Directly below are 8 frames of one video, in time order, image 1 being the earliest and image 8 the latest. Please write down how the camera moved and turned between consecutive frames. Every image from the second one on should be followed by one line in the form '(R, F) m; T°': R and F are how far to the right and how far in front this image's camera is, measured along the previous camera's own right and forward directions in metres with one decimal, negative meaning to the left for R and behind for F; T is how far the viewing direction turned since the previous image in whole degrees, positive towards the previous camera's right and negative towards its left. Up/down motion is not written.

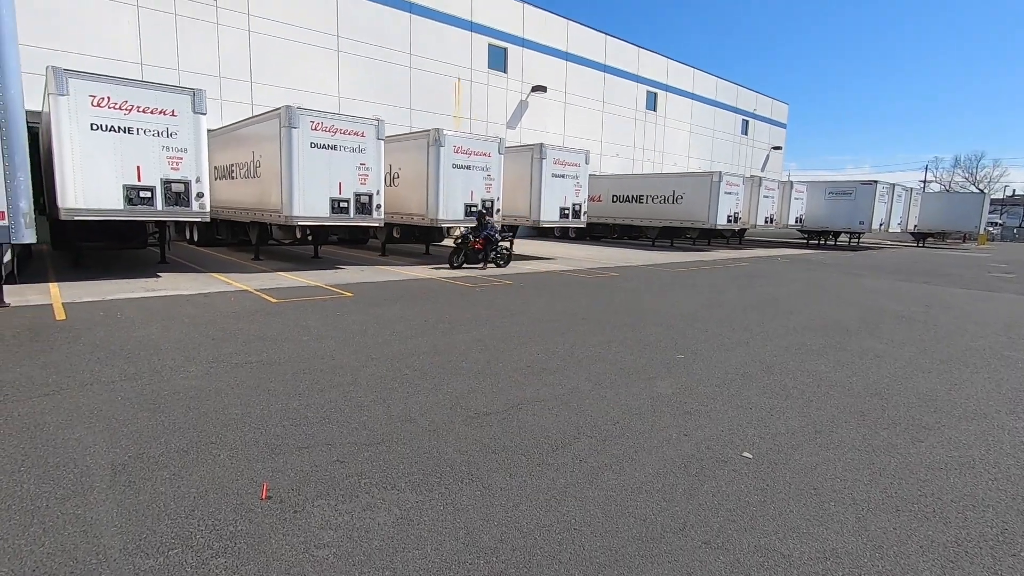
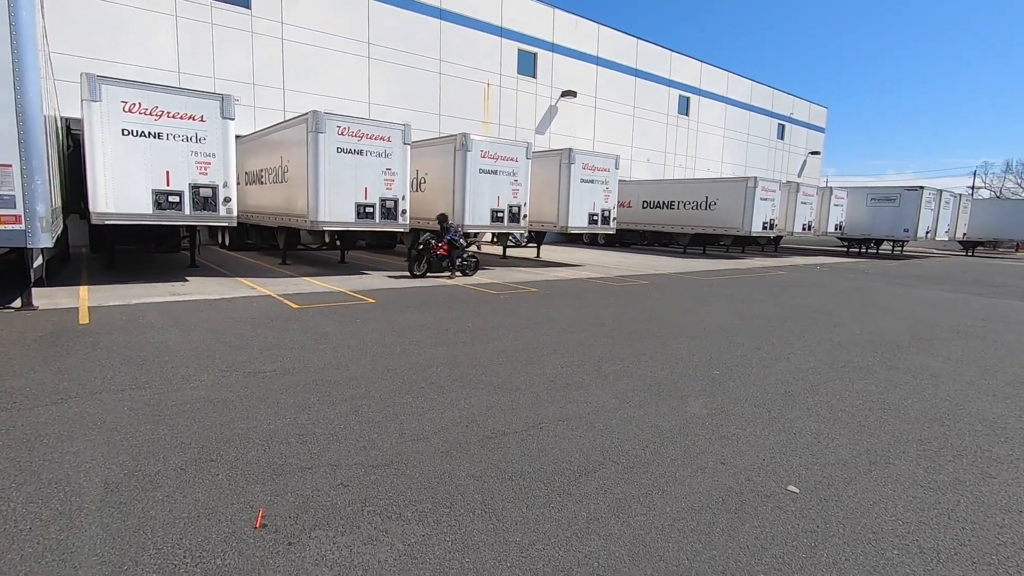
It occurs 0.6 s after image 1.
(+0.1, +0.3) m; -3°
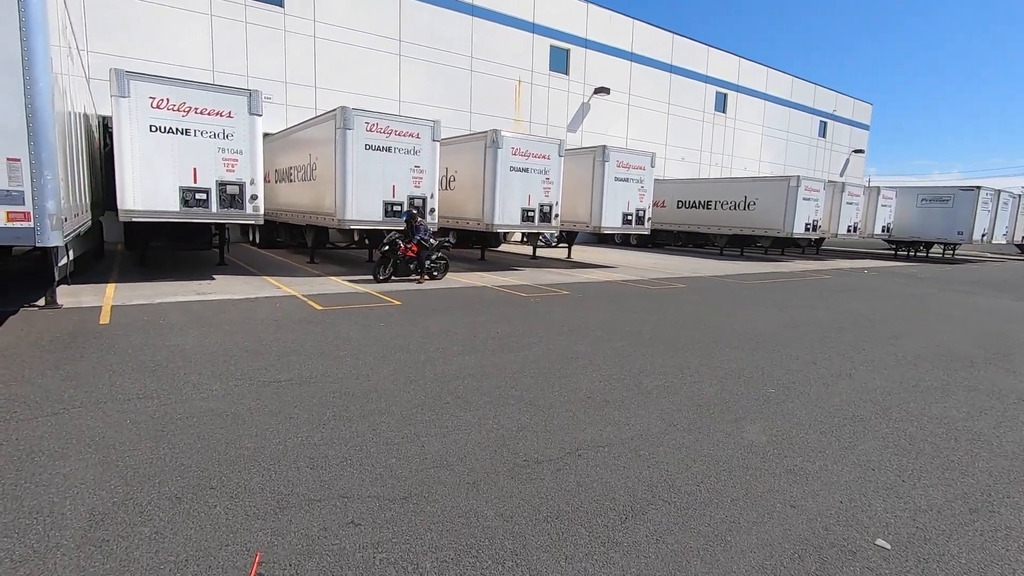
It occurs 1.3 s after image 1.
(-0.1, +0.5) m; -3°
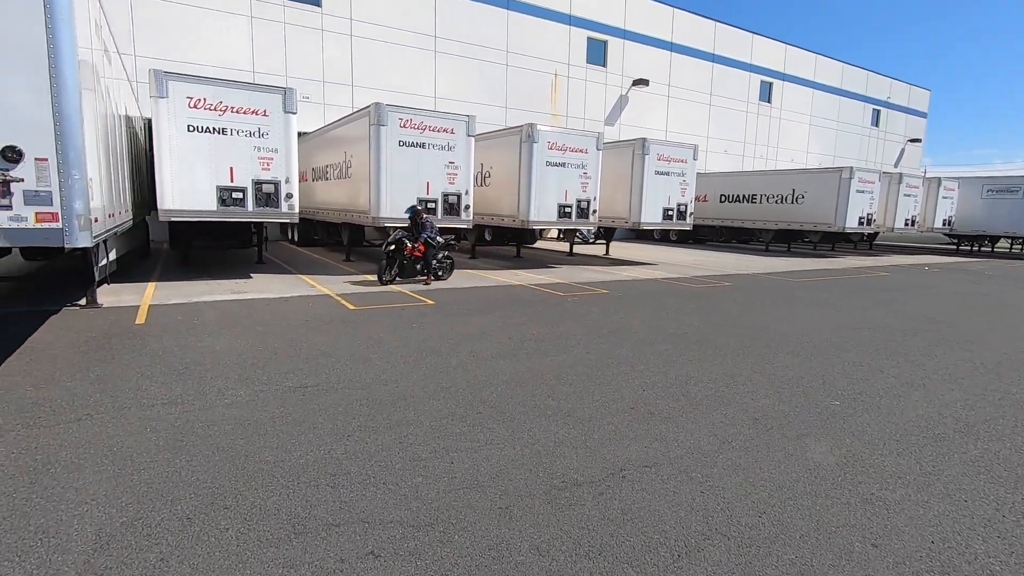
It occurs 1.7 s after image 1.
(0.0, +0.3) m; -4°
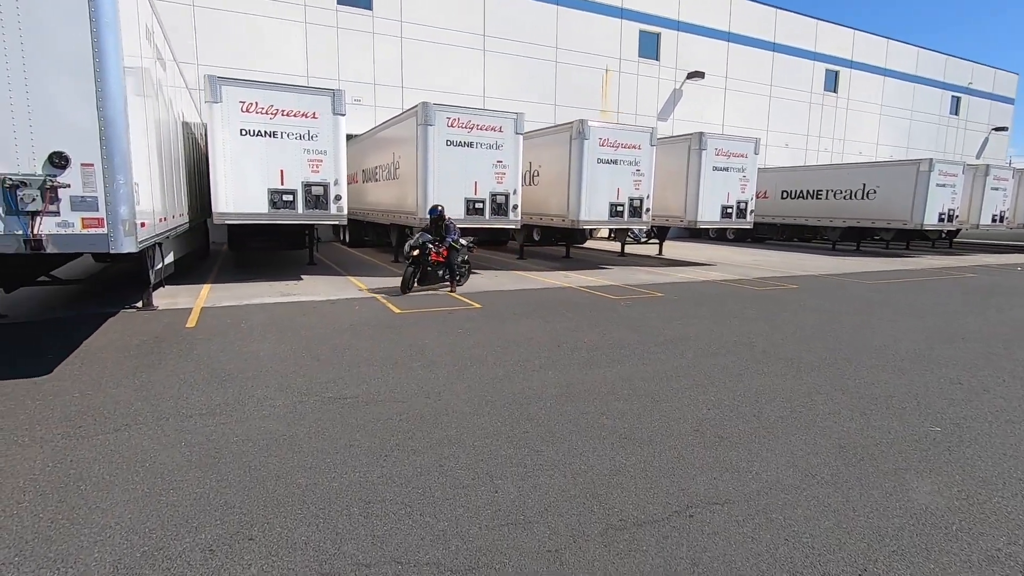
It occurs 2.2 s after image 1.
(0.0, +0.4) m; -5°
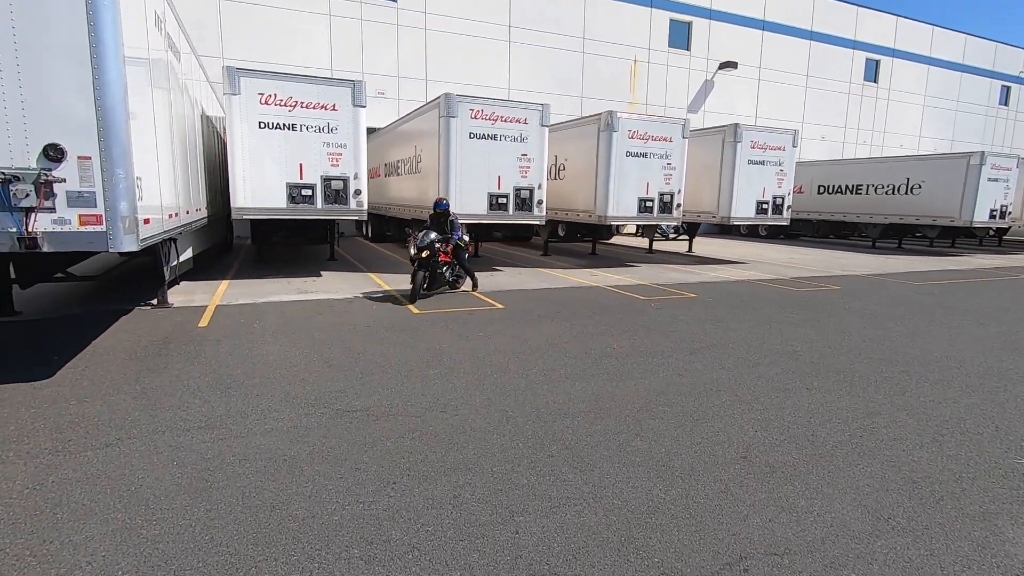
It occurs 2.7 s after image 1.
(0.0, +0.4) m; -3°
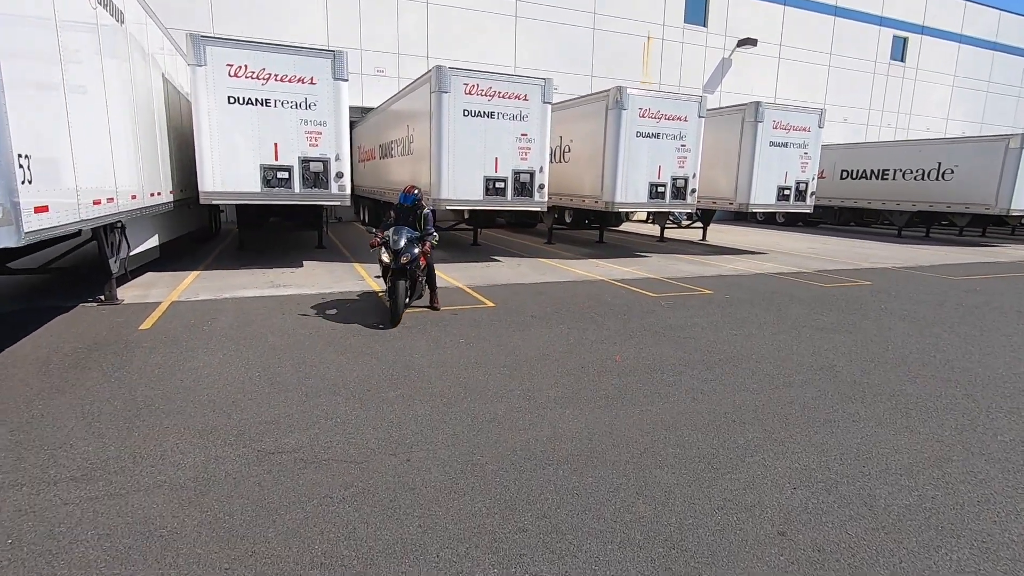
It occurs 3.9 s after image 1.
(+0.3, +1.0) m; -1°
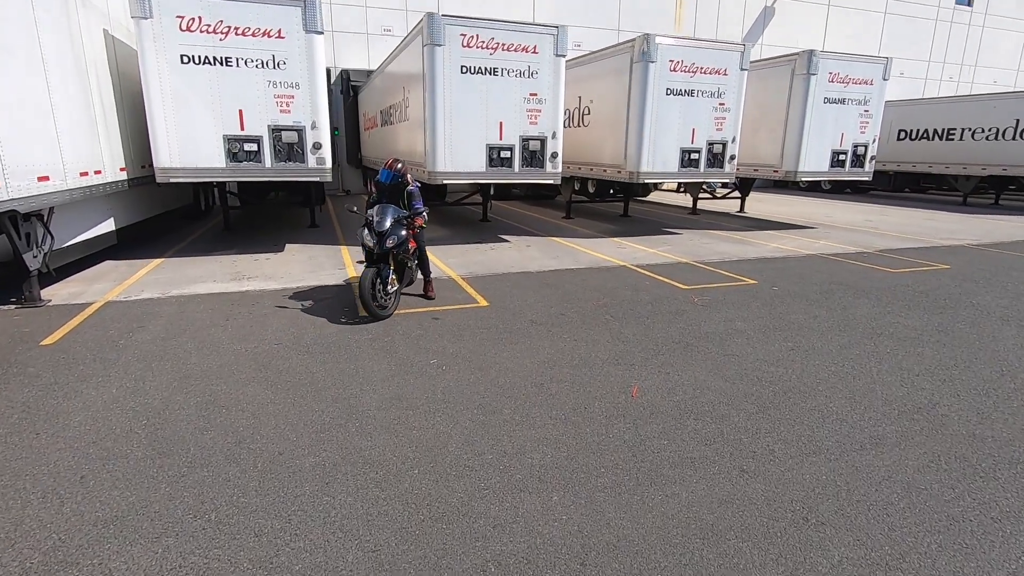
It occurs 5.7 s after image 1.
(+0.3, +1.4) m; -3°
